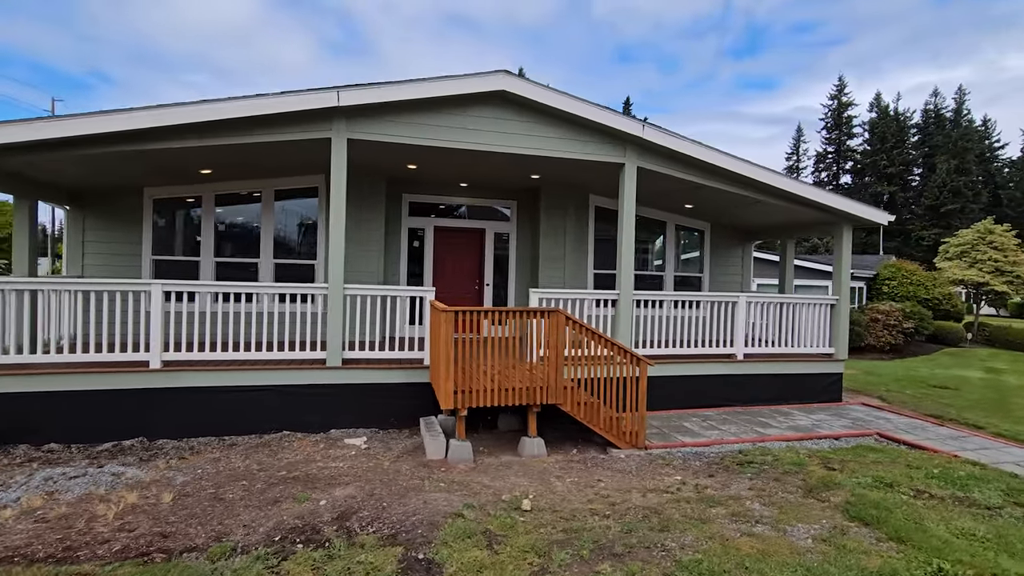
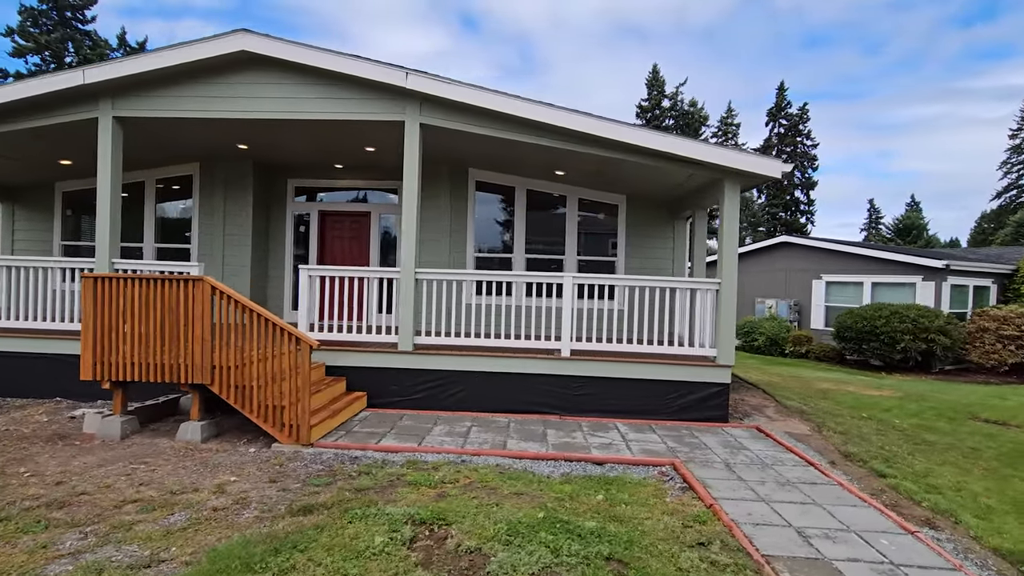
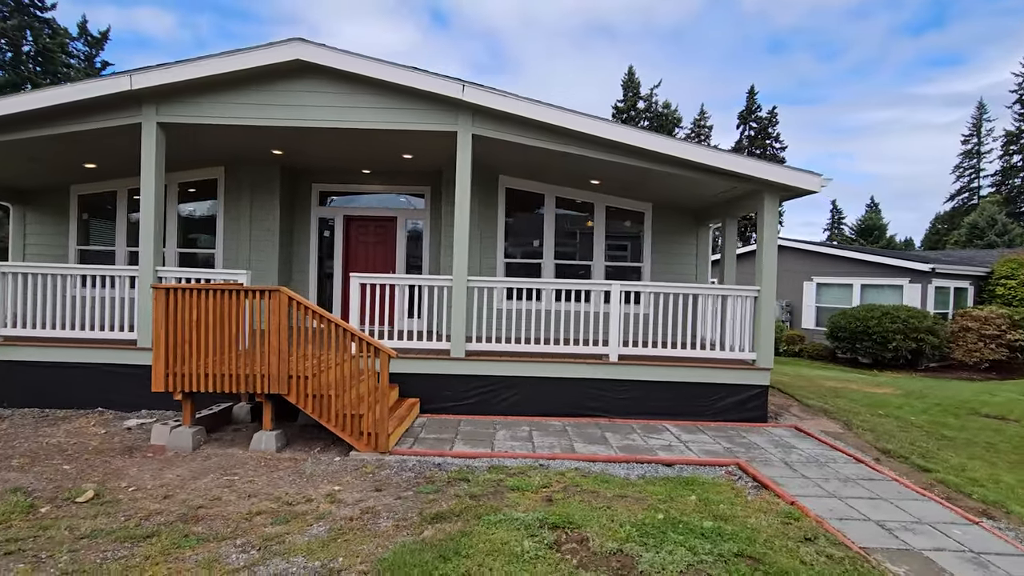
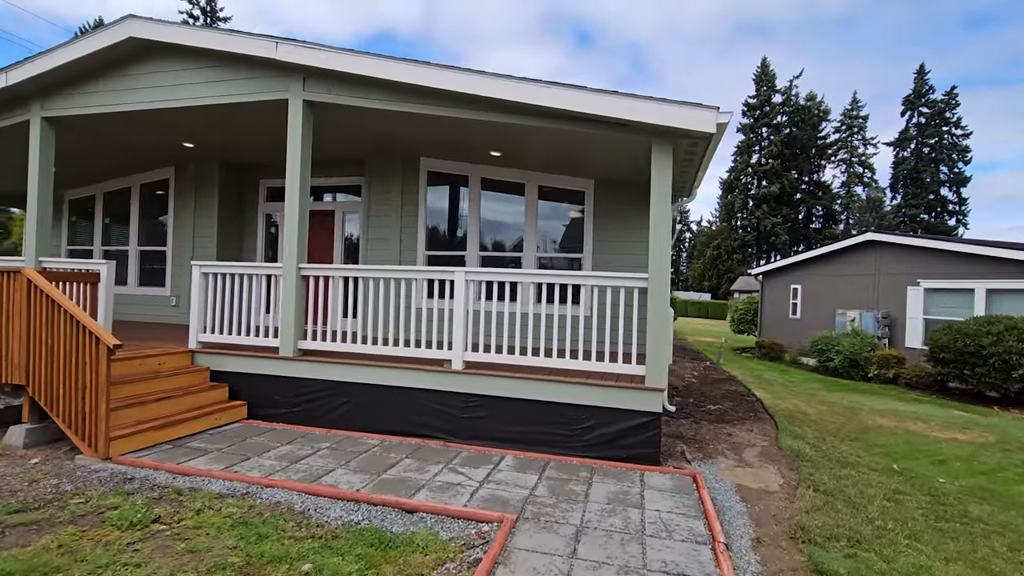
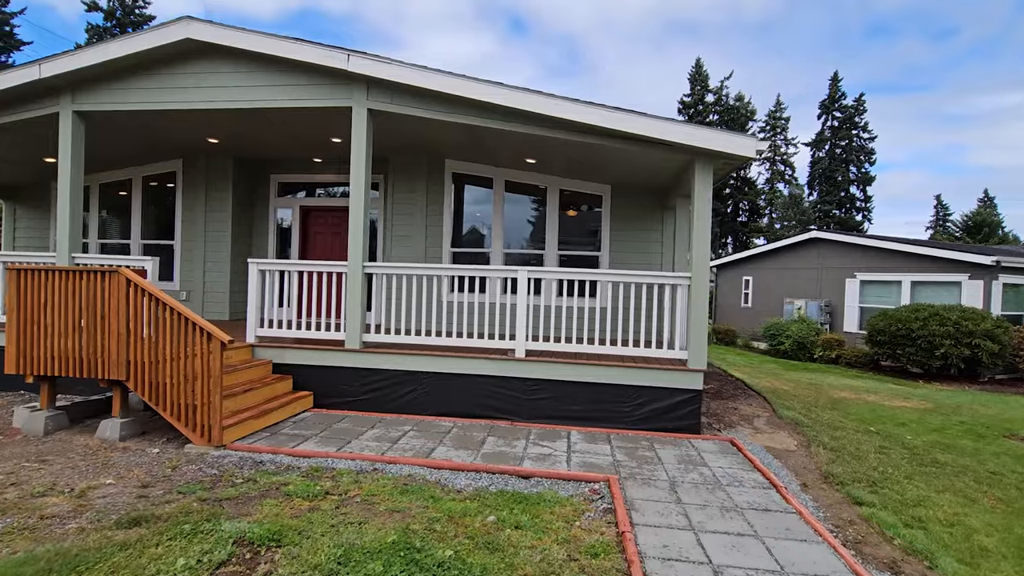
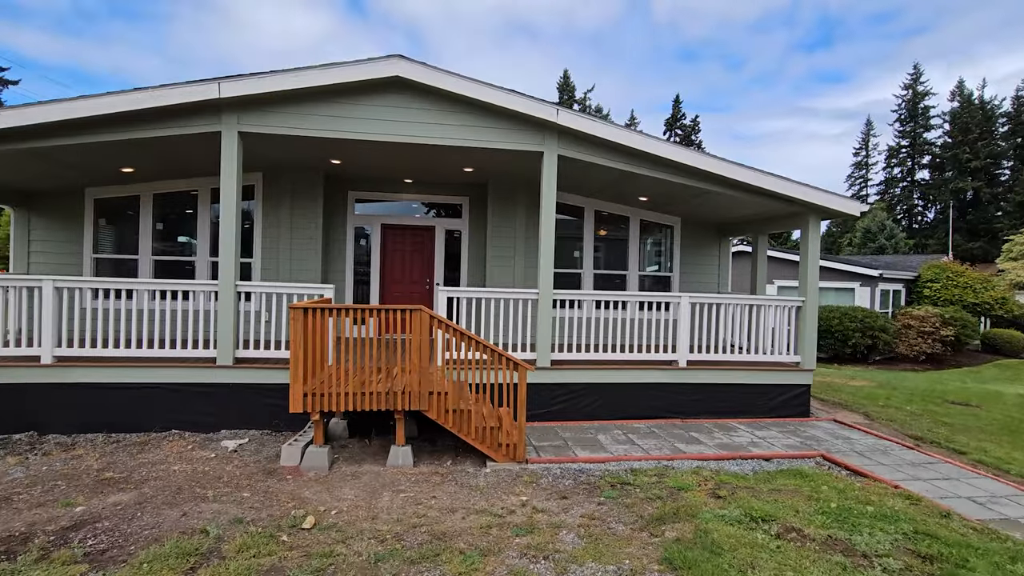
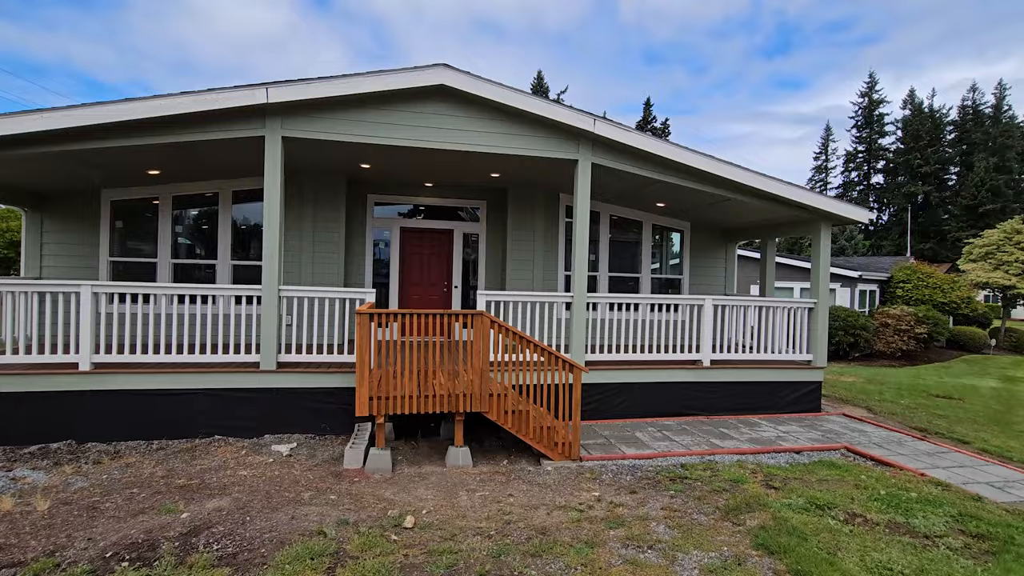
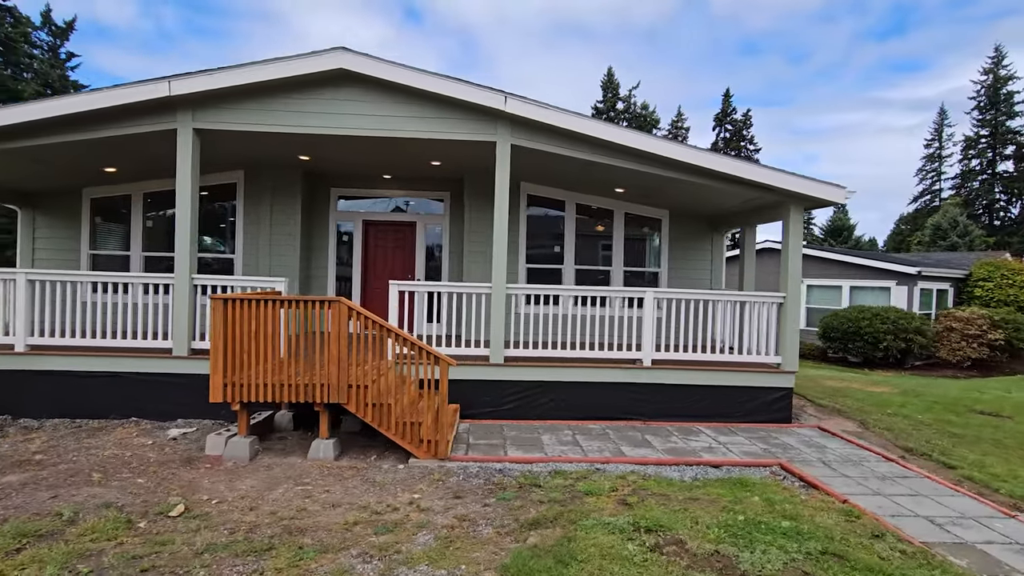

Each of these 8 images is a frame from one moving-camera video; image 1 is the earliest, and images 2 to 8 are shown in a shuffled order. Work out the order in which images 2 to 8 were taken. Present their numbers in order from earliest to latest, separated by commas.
7, 6, 8, 3, 2, 5, 4
